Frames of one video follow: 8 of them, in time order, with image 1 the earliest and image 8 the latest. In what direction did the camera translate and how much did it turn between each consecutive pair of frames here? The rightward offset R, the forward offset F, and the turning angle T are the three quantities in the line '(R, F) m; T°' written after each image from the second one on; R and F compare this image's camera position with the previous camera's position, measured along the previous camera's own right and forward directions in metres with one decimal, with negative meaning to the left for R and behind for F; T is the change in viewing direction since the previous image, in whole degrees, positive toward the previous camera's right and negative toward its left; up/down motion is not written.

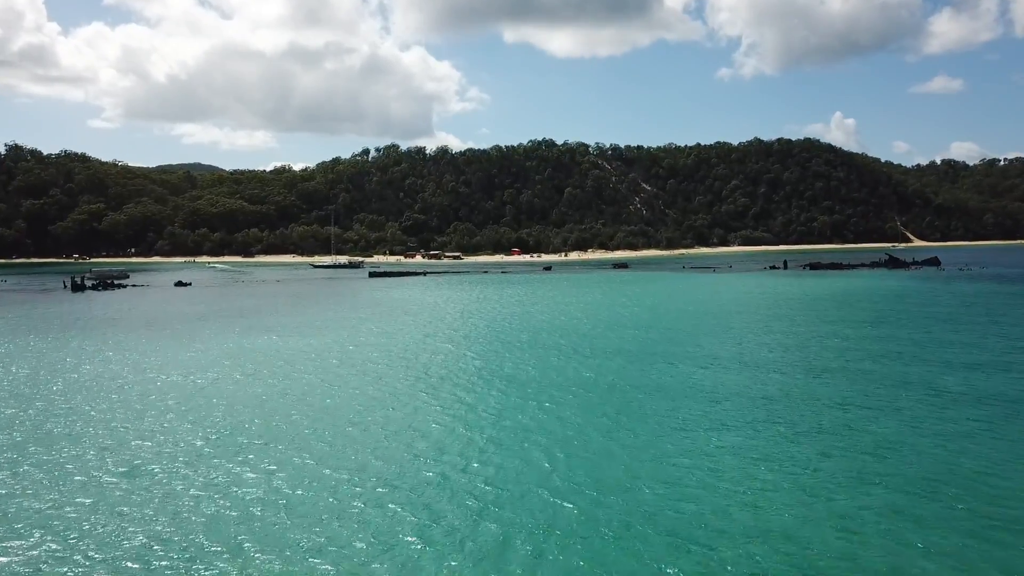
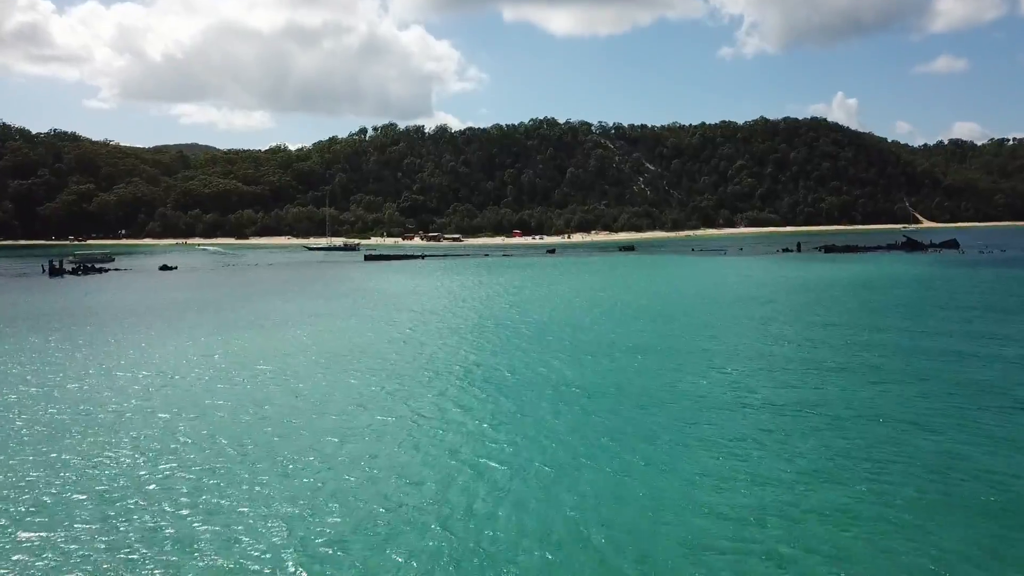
(-0.2, +2.9) m; 0°
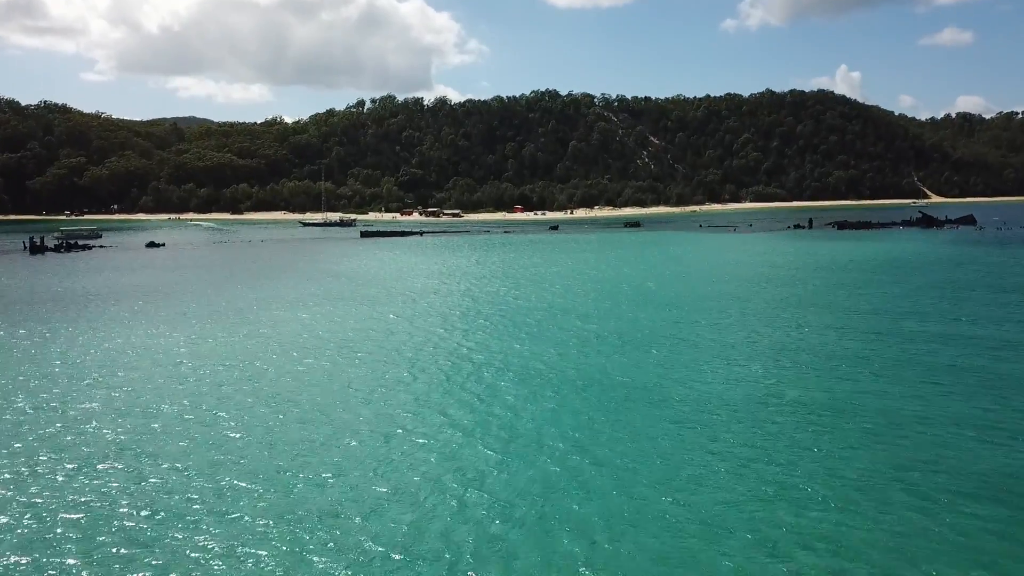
(-0.1, +2.3) m; 0°
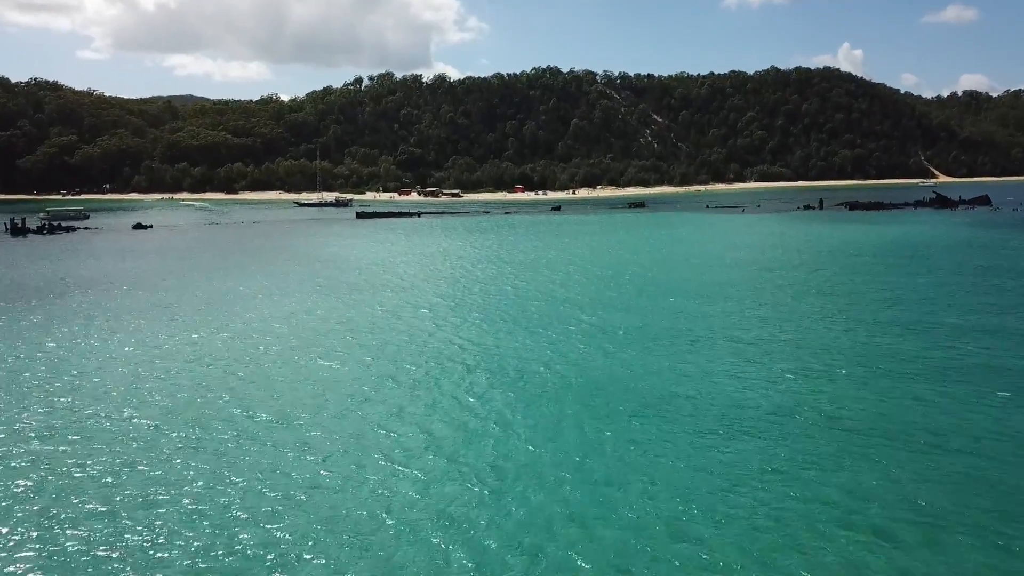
(-0.1, +1.9) m; 0°
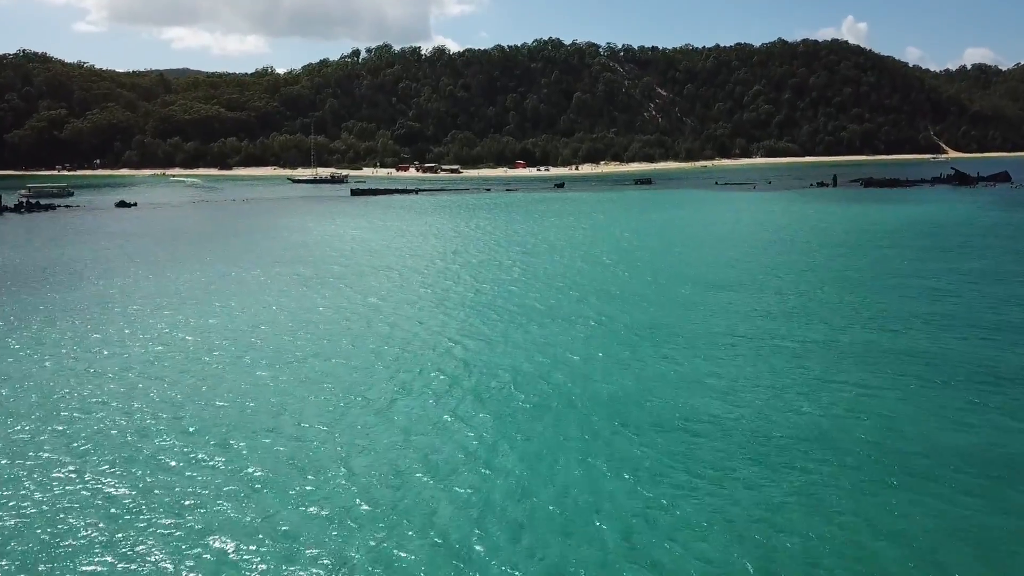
(-0.1, +2.3) m; 0°
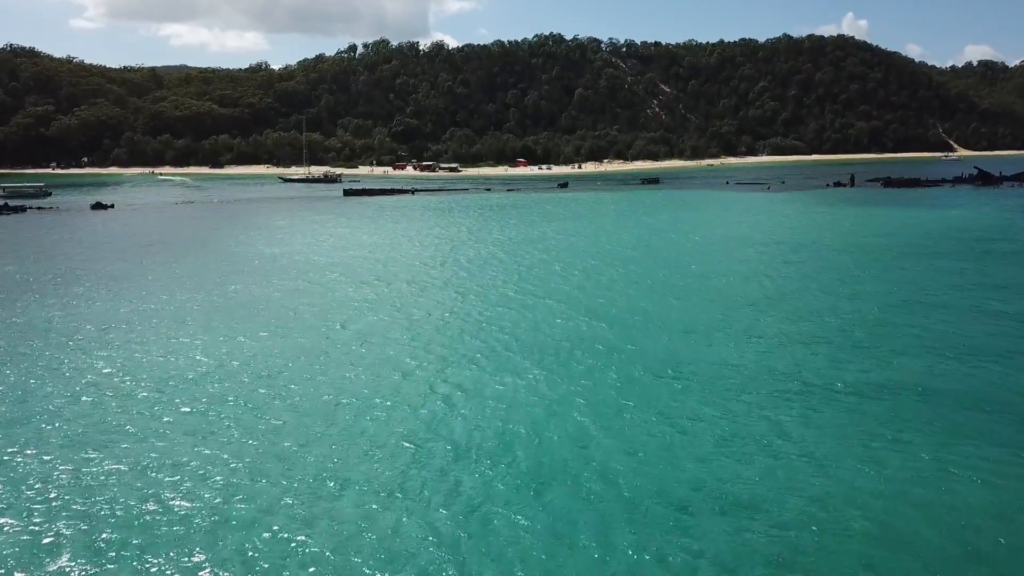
(-0.2, +2.9) m; 0°
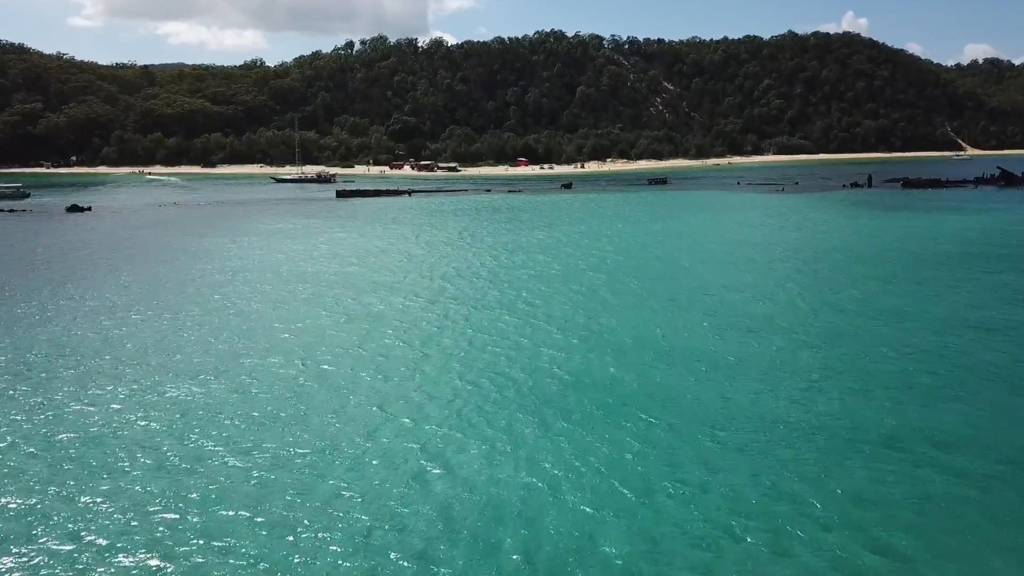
(-0.2, +2.7) m; 0°
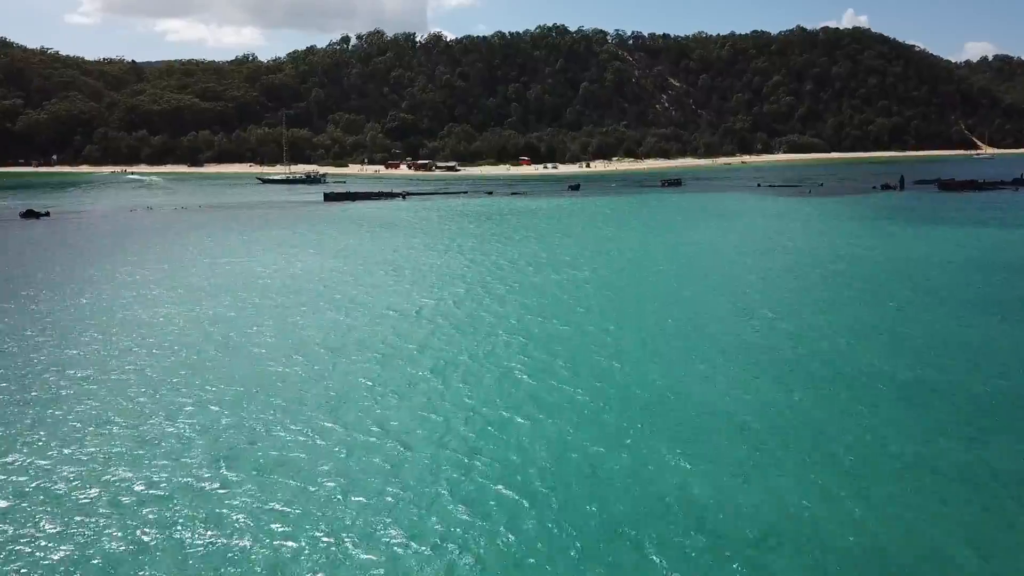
(-0.3, +4.2) m; 0°
